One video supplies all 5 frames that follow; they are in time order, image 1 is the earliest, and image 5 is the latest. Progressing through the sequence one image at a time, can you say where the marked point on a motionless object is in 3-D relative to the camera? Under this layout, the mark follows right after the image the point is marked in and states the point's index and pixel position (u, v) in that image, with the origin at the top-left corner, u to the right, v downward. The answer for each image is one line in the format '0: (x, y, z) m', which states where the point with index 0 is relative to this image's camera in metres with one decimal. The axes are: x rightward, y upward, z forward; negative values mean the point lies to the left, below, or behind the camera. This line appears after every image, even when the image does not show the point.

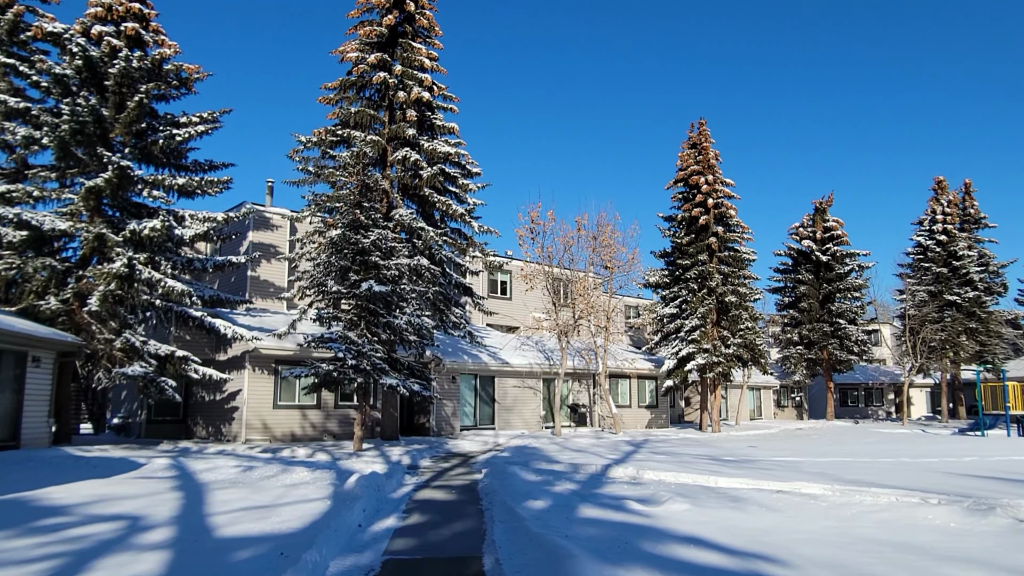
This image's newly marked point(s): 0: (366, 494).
0: (-1.8, -2.6, +8.7) m
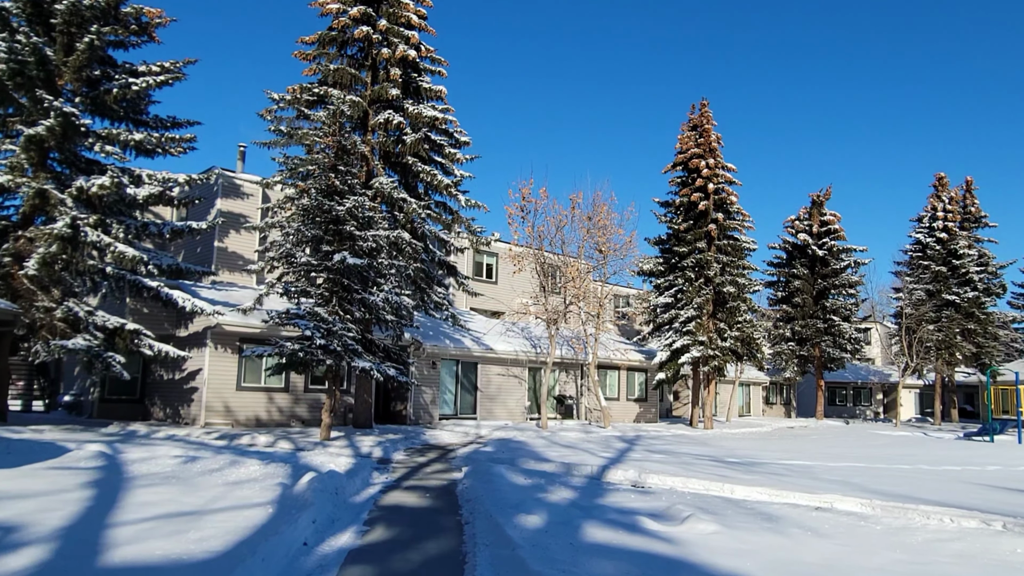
0: (-2.0, -2.2, +7.1) m
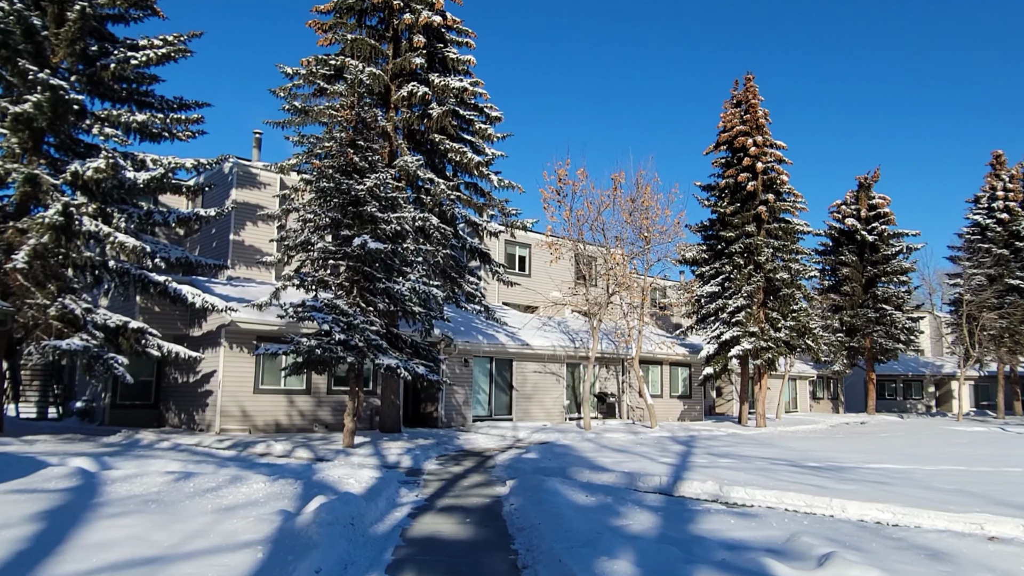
0: (-1.4, -1.9, +5.4) m
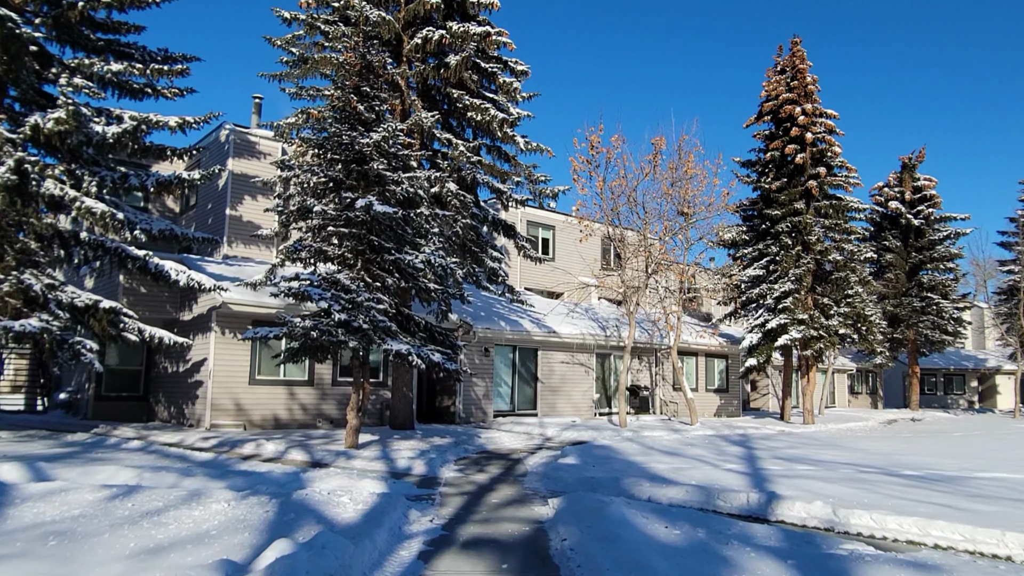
0: (-1.1, -1.5, +3.2) m
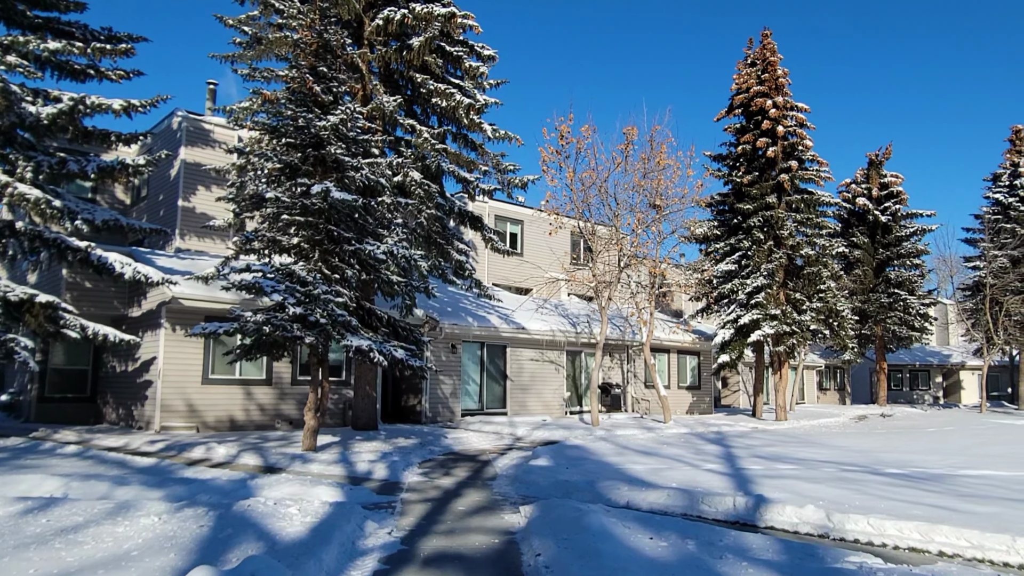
0: (-1.2, -1.4, +2.6) m
